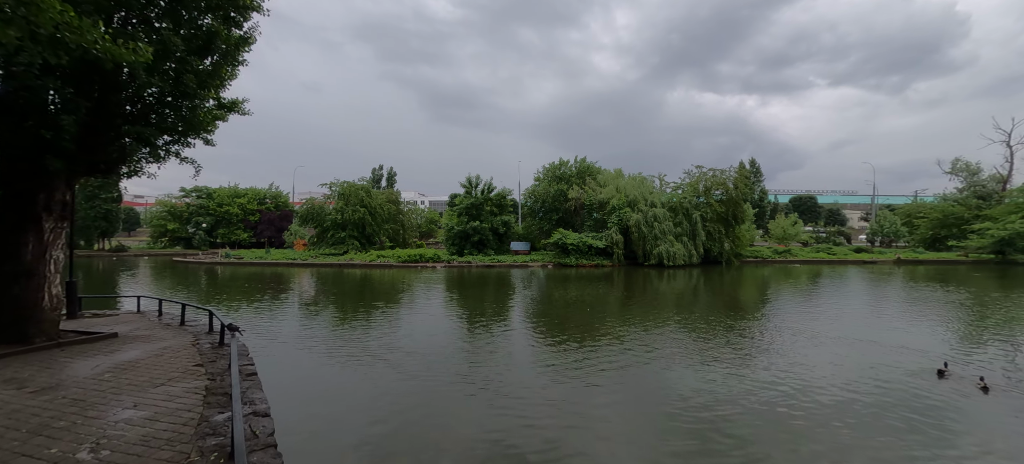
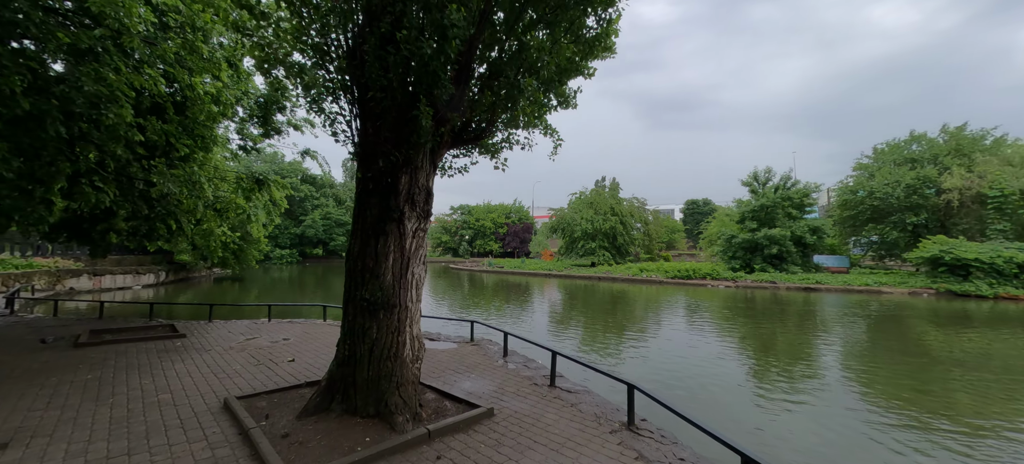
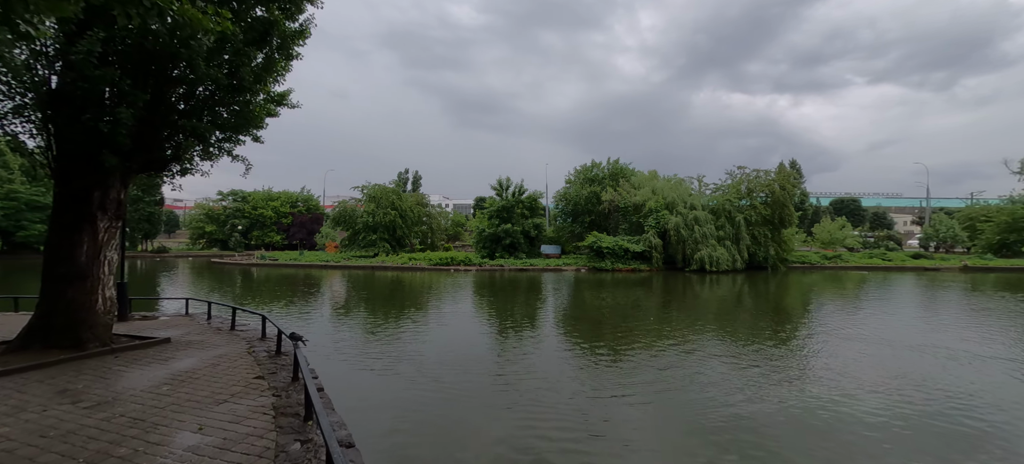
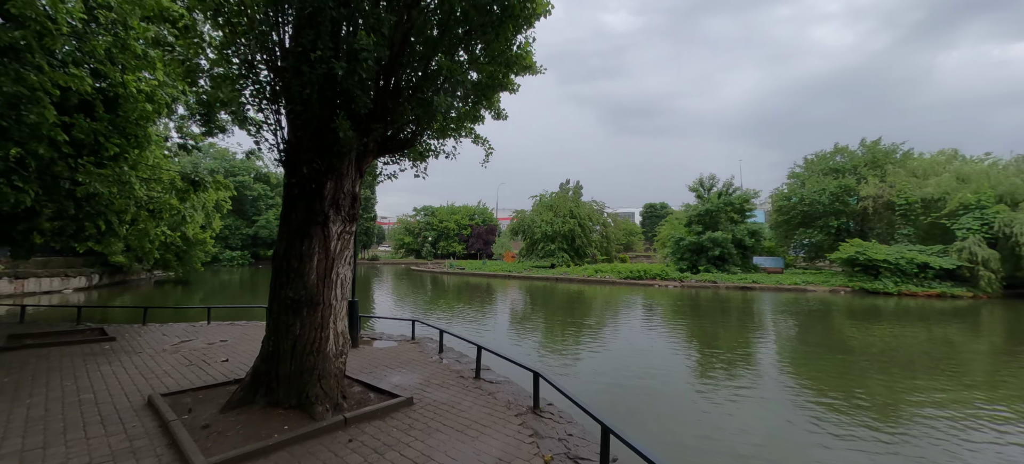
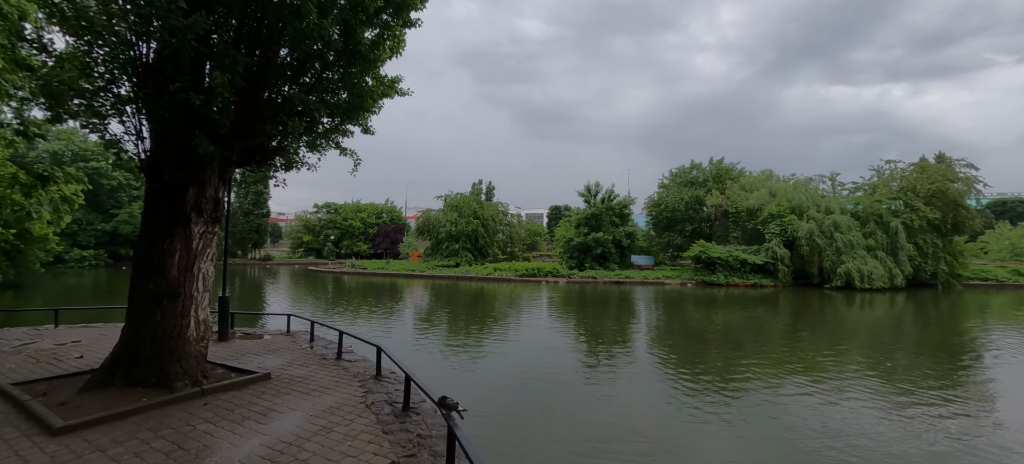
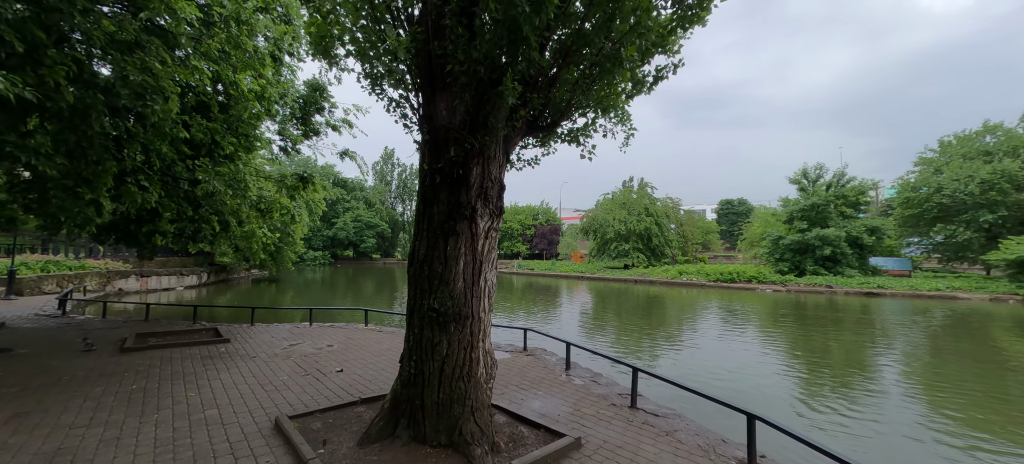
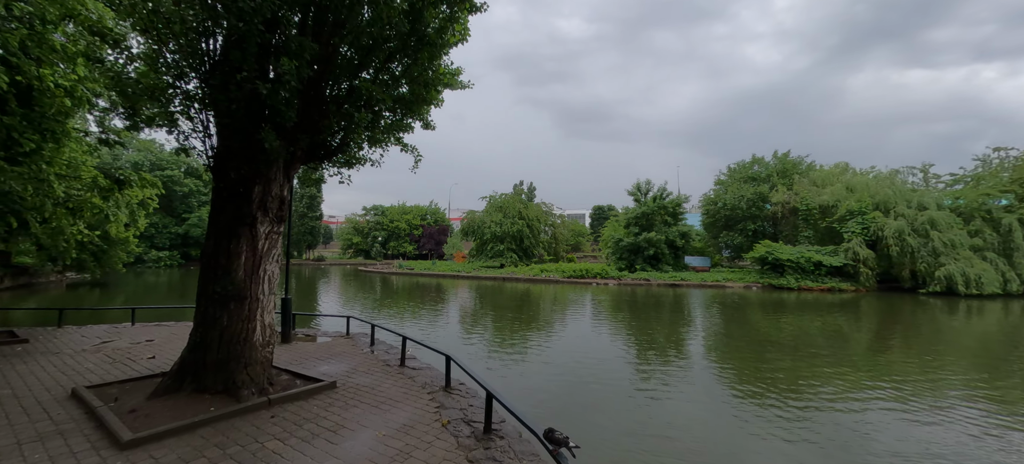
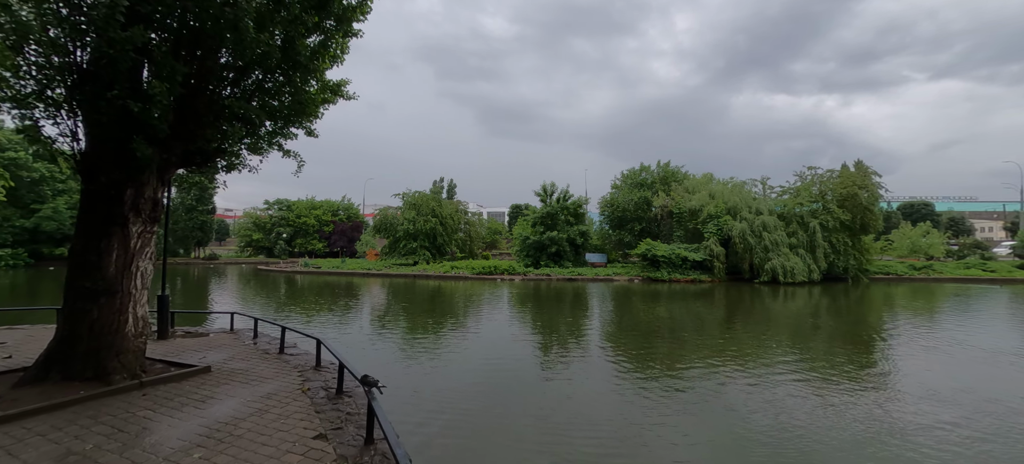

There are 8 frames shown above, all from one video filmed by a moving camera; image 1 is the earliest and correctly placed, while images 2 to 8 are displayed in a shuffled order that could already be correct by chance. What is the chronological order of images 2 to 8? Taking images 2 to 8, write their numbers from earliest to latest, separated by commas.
3, 8, 5, 7, 4, 2, 6
